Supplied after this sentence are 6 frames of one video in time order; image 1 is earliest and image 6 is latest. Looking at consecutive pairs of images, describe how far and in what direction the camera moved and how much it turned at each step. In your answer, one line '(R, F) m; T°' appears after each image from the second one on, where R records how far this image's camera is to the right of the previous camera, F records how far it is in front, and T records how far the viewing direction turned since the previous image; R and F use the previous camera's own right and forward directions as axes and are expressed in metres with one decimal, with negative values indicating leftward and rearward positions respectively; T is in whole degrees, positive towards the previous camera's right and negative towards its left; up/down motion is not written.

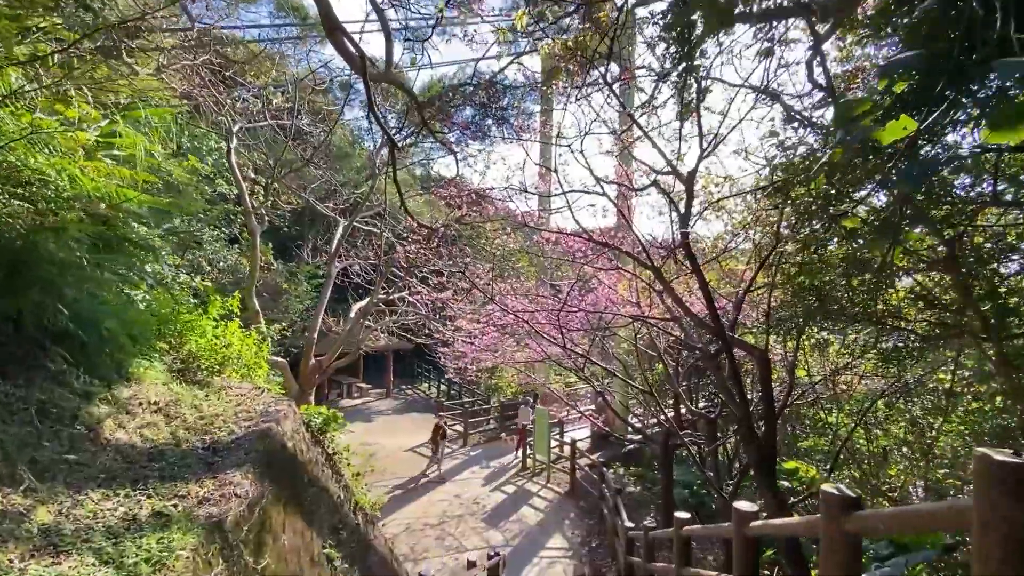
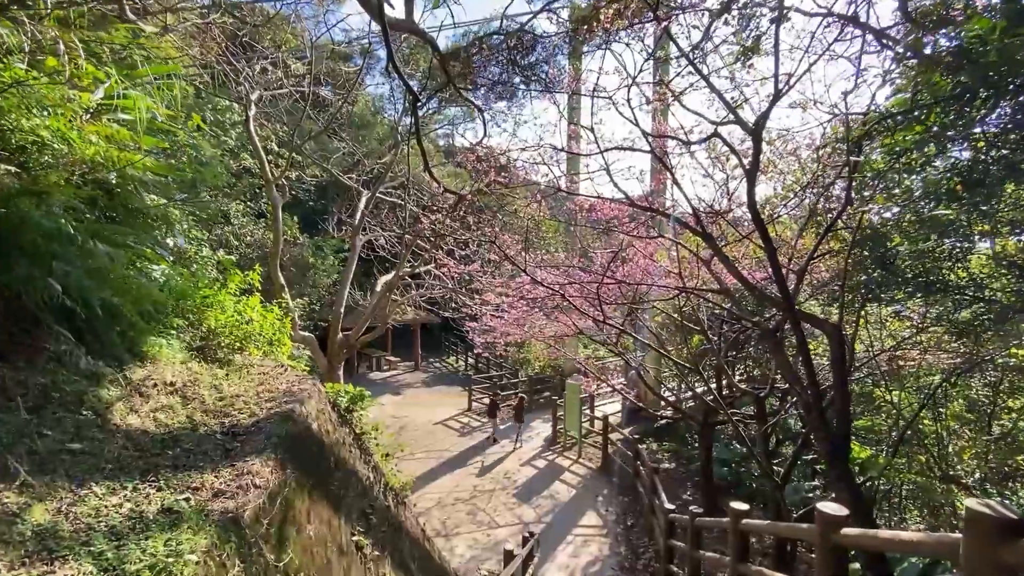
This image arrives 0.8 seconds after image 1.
(-0.1, +0.4) m; -3°
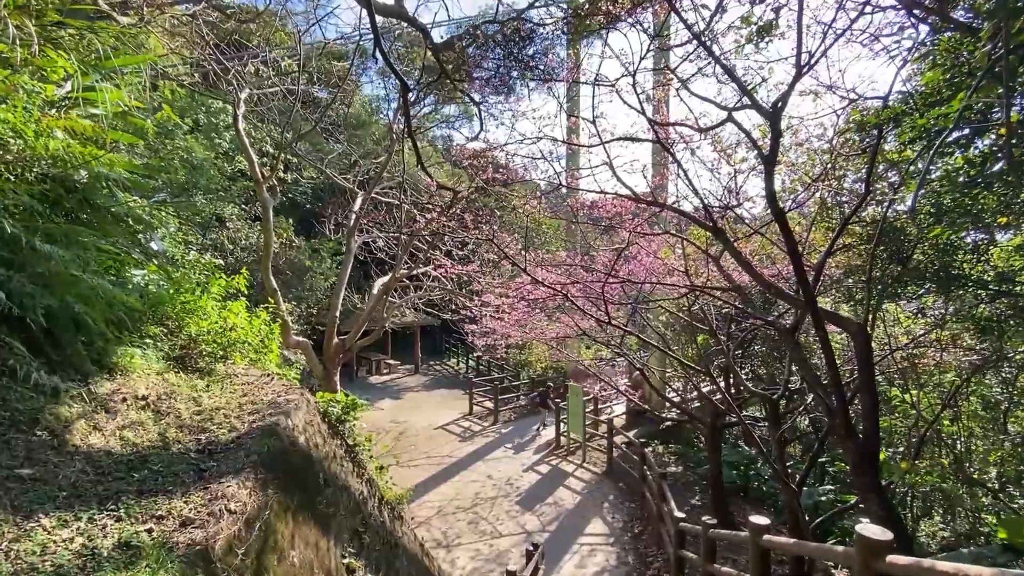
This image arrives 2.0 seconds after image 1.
(0.0, +0.2) m; 0°
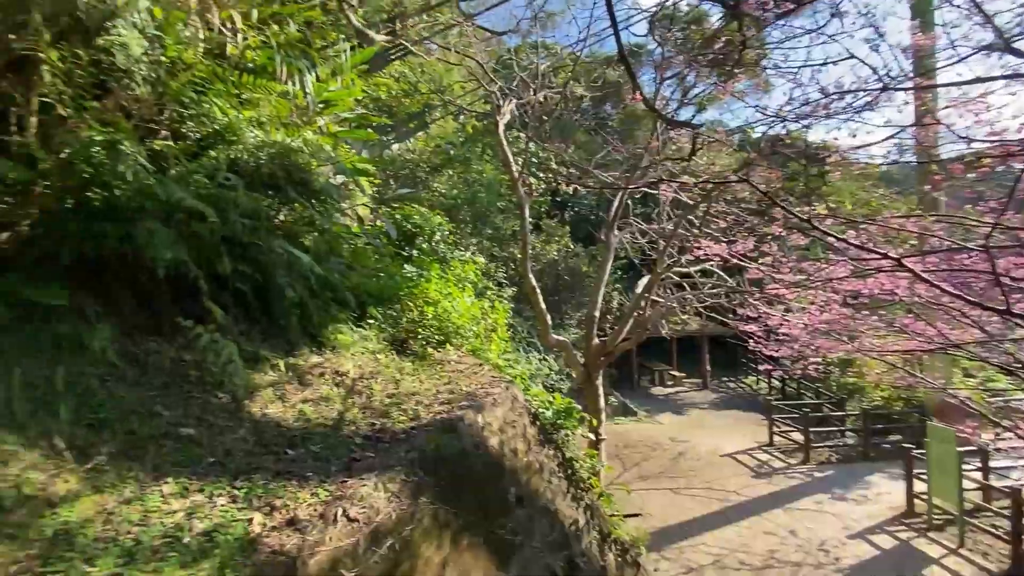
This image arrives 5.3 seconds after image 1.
(+0.2, +1.1) m; -34°
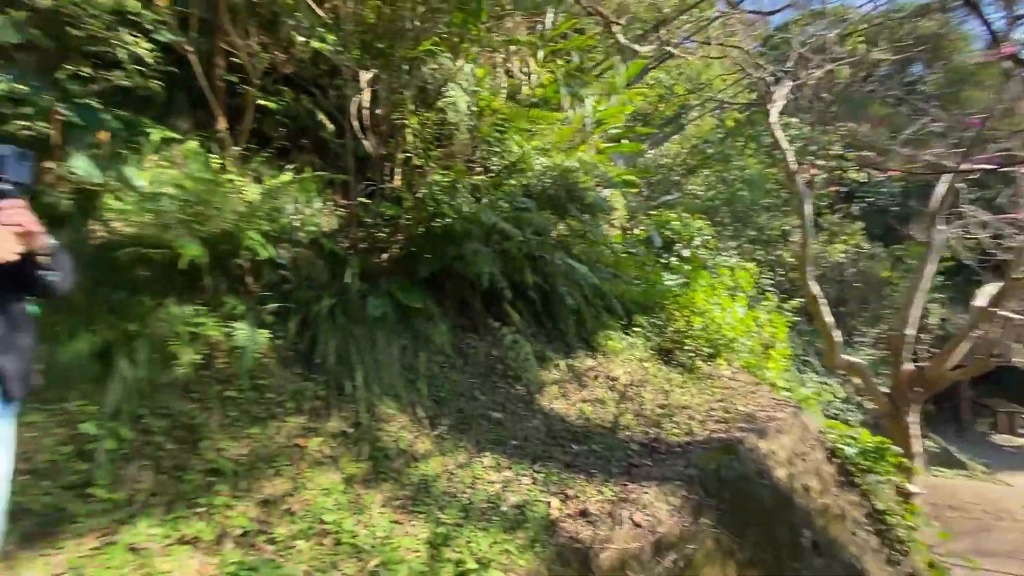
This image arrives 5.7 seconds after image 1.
(-0.2, -0.1) m; -29°
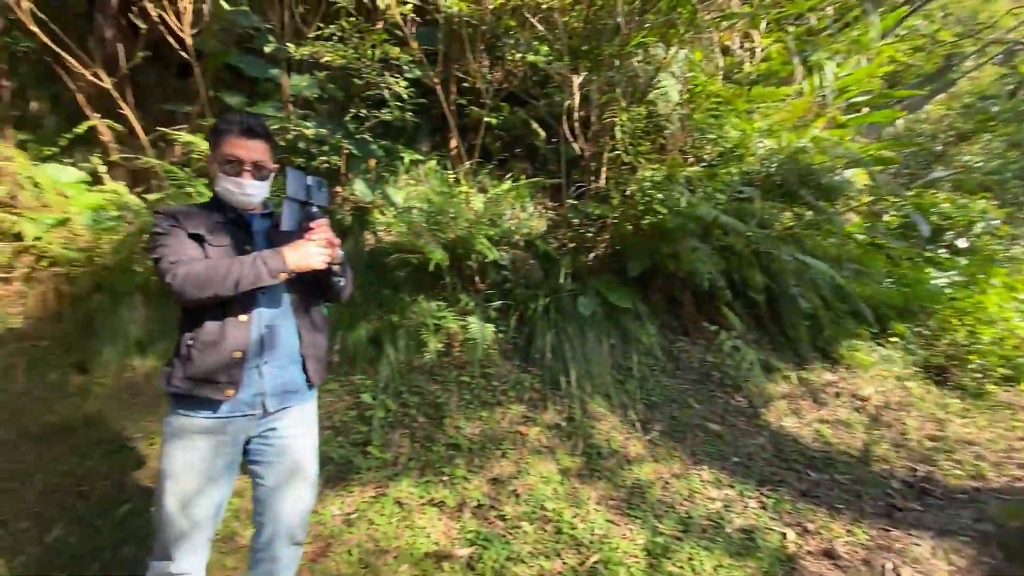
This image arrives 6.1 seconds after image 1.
(-0.1, 0.0) m; -23°
